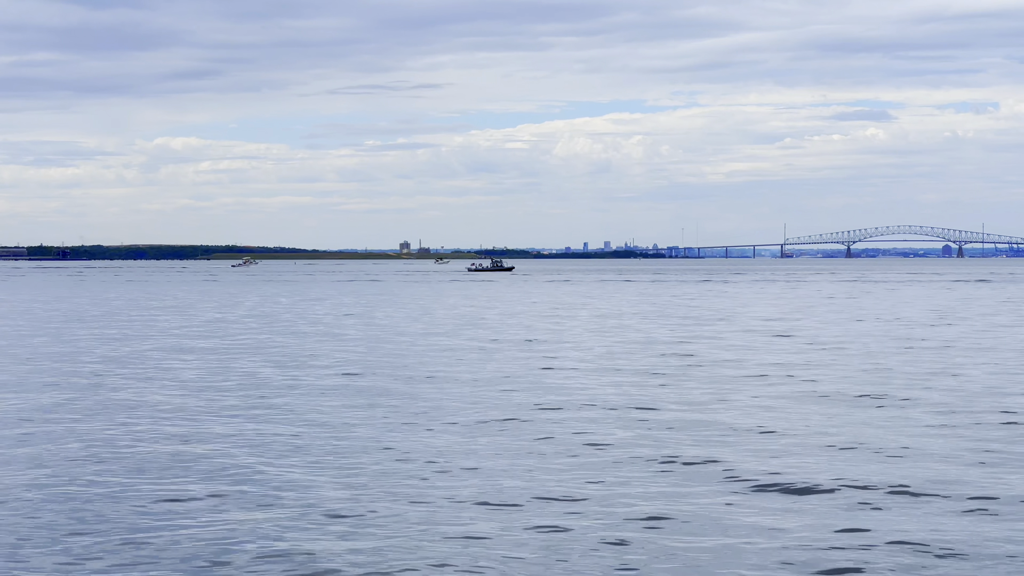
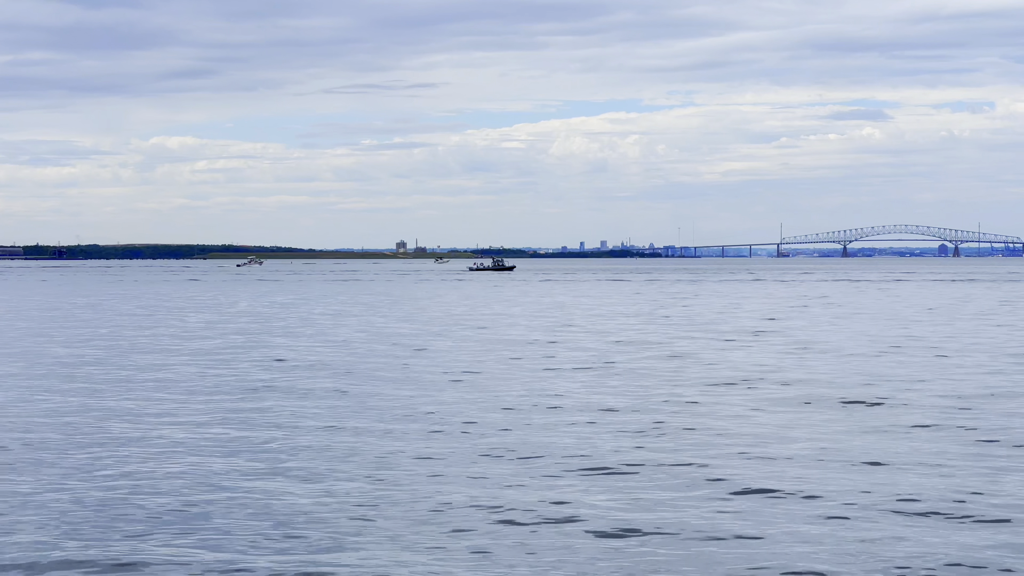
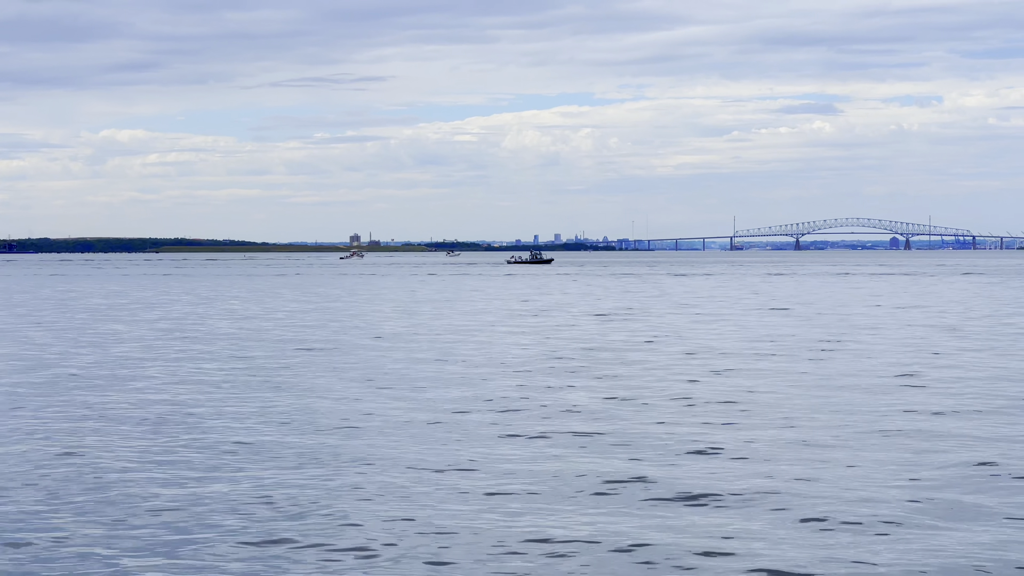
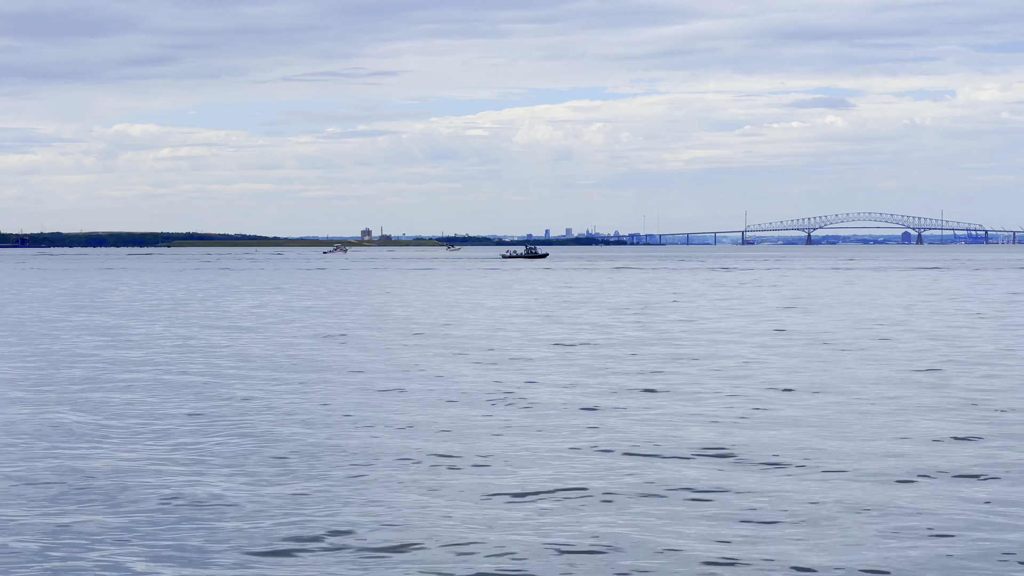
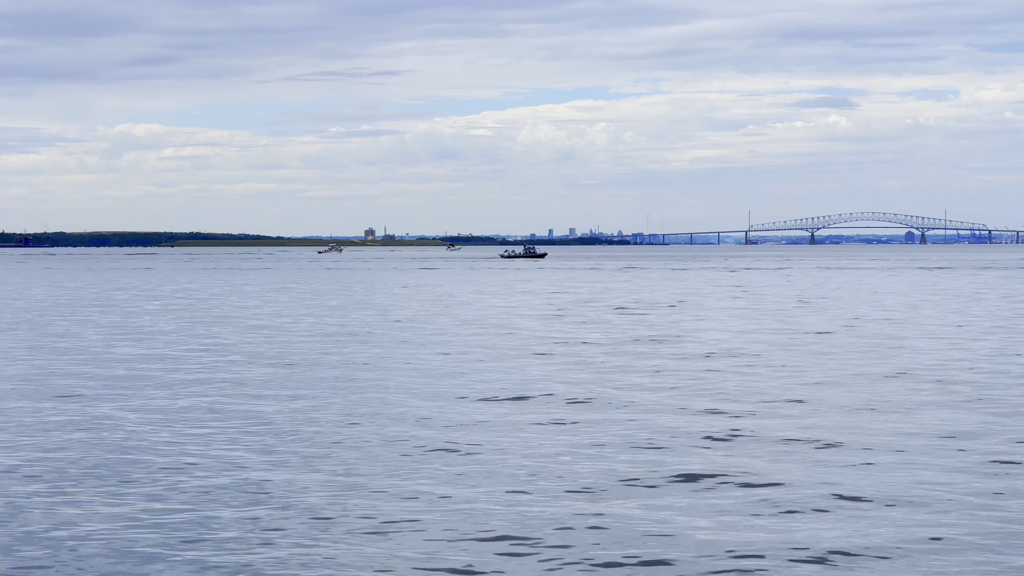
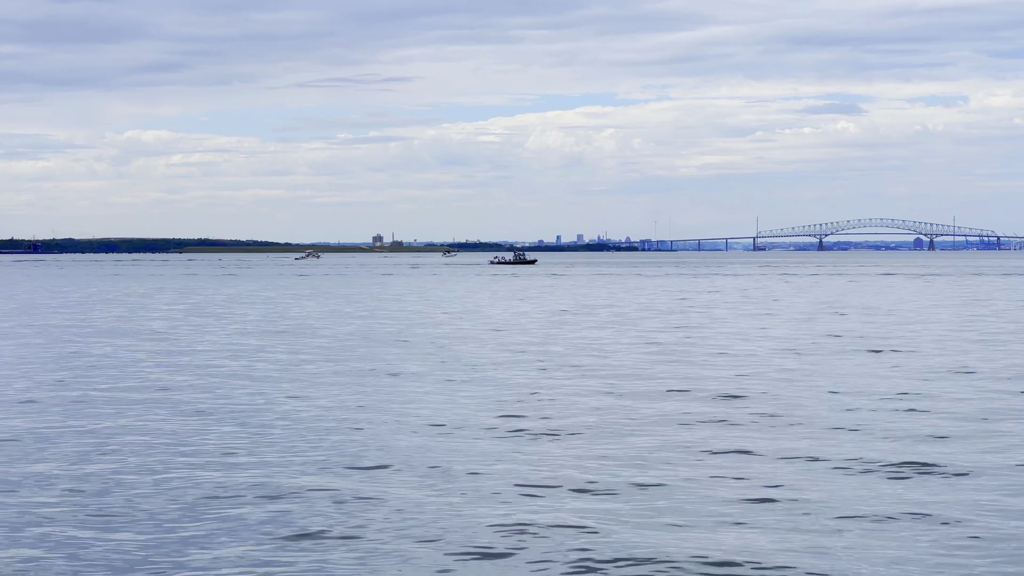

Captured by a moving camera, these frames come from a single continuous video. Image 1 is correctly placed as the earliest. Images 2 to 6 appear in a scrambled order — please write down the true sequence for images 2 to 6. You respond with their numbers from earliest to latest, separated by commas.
2, 6, 5, 4, 3
